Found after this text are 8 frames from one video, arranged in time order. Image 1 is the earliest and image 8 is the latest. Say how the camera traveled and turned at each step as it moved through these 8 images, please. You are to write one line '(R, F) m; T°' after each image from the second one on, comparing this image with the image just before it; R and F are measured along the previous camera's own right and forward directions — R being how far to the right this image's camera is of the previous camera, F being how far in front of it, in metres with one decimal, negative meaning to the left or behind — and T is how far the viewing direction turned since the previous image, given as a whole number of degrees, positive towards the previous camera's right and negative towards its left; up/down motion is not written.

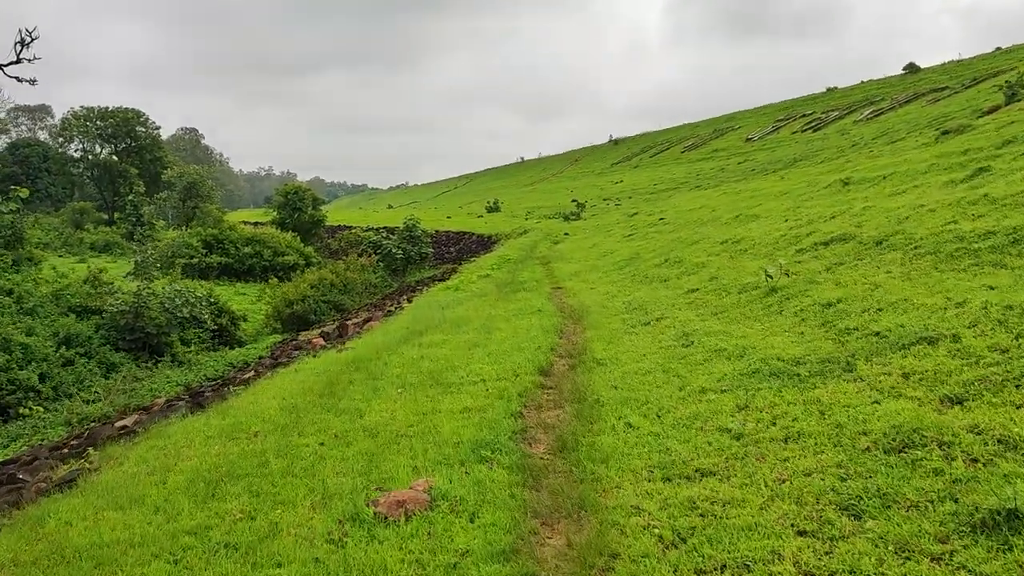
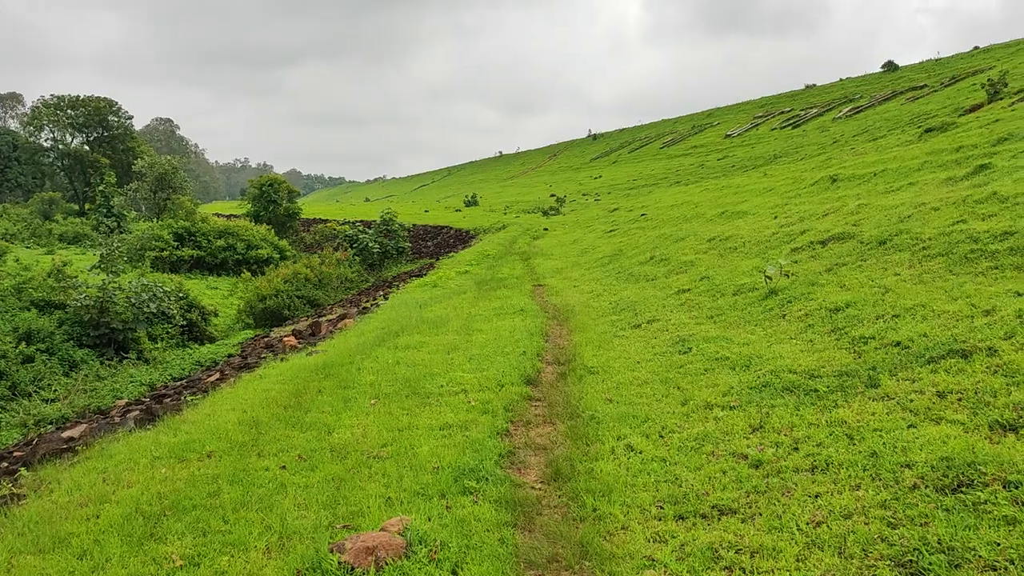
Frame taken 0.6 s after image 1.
(-0.1, +1.1) m; +1°
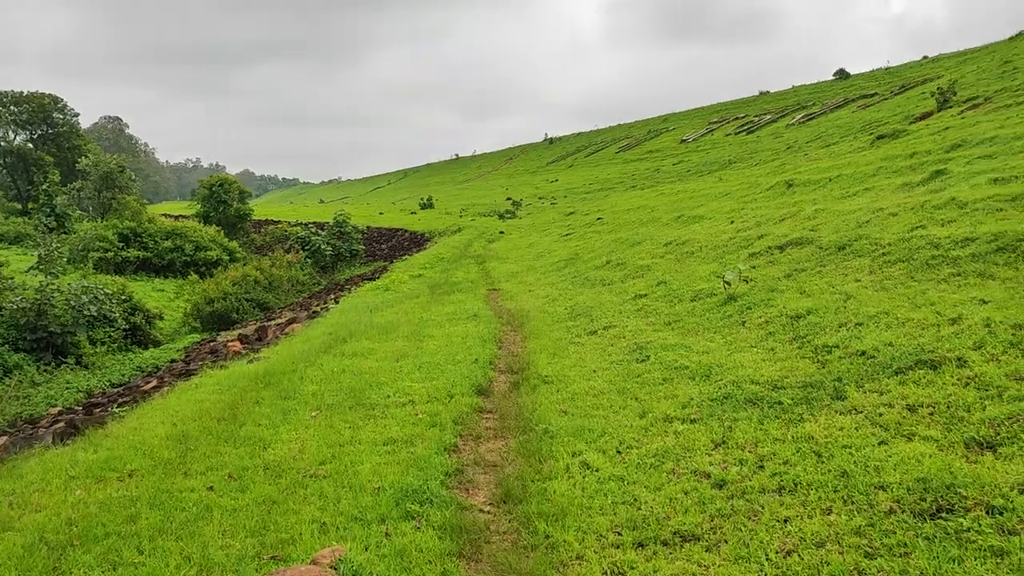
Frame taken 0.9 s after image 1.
(+0.1, +0.6) m; +3°
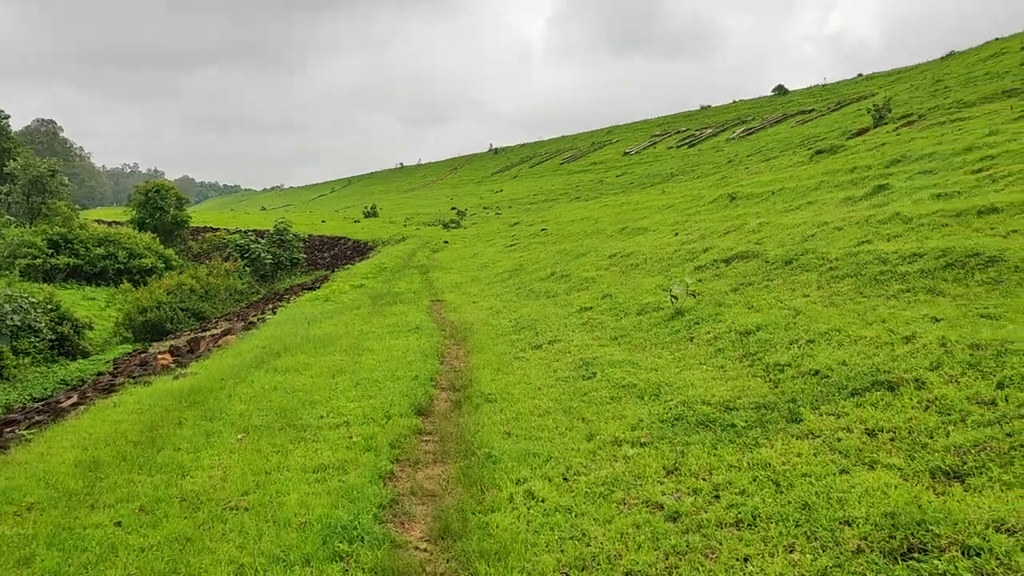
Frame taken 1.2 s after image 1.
(0.0, +0.6) m; +4°
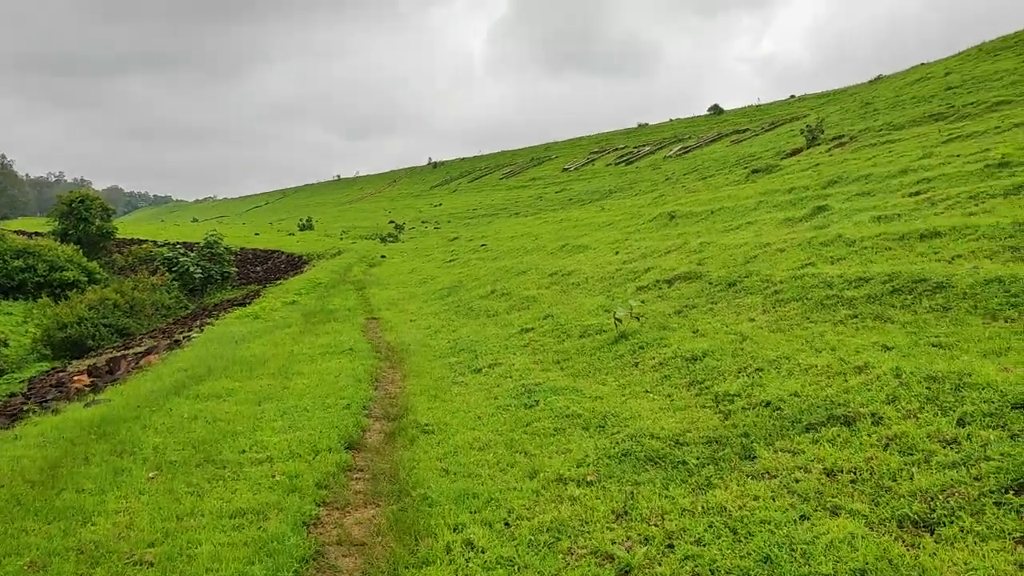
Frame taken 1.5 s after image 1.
(0.0, +0.6) m; +4°
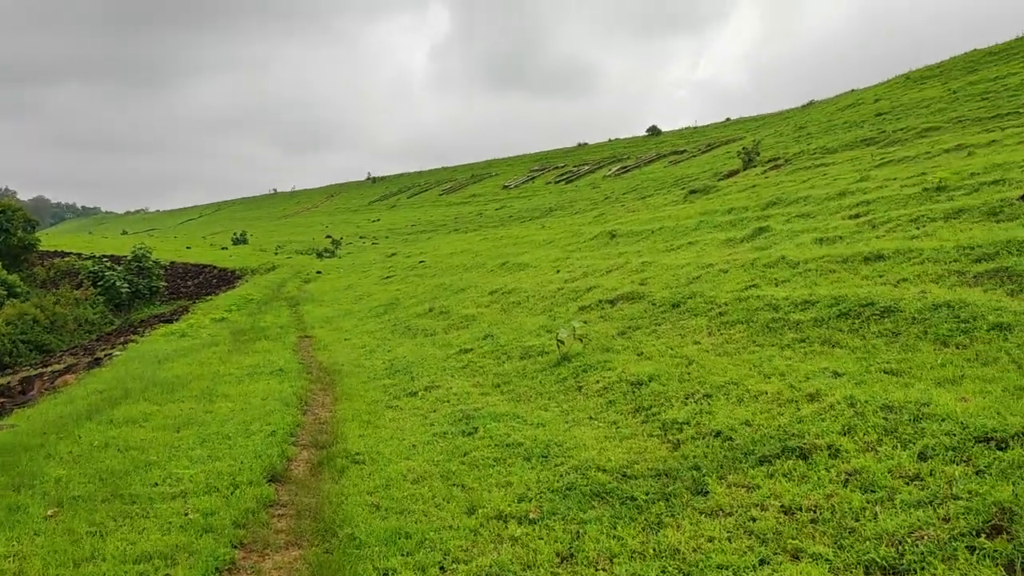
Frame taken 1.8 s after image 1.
(0.0, +0.6) m; +4°
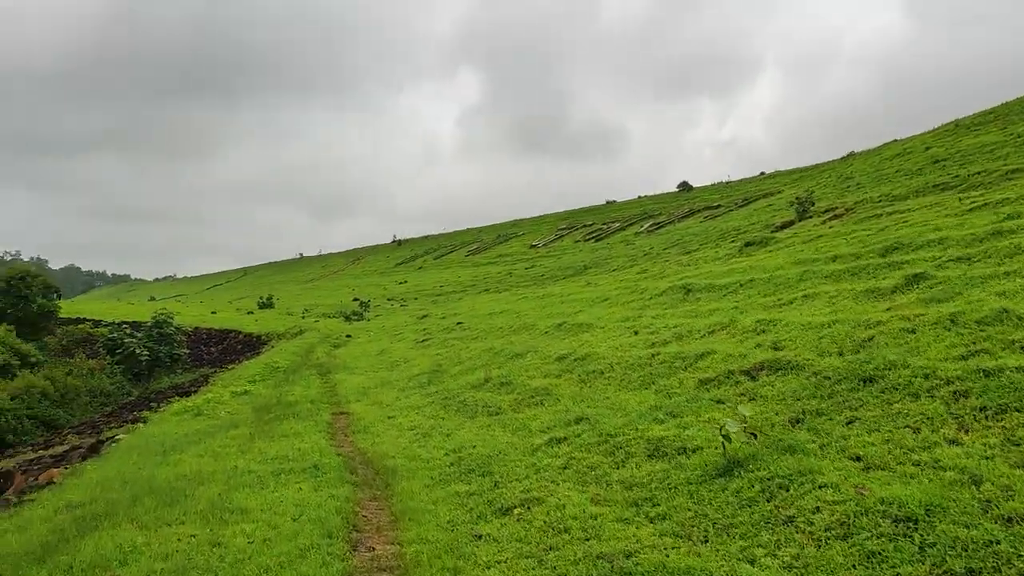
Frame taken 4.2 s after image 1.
(-1.3, +4.5) m; -1°
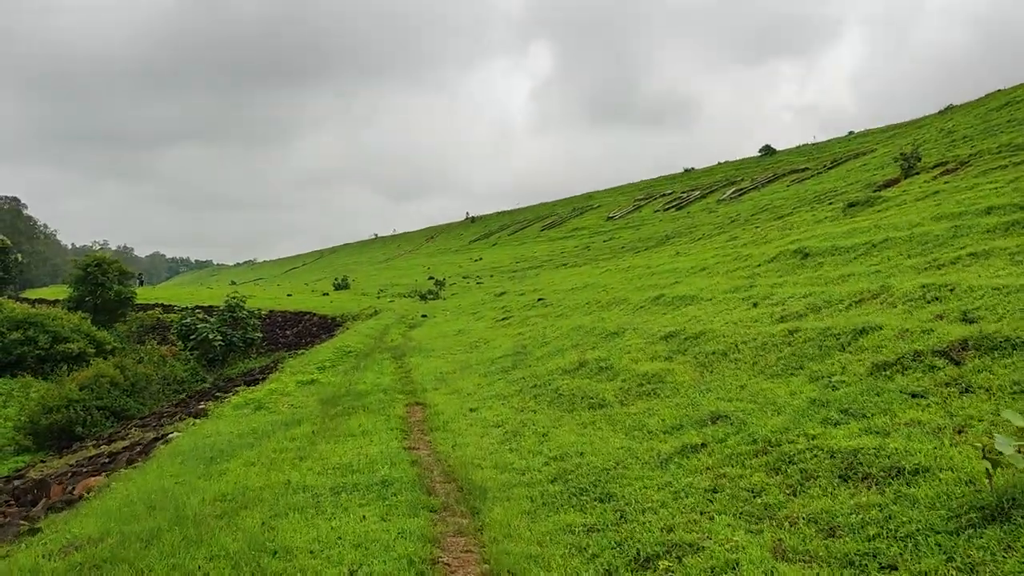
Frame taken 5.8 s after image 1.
(-0.5, +3.3) m; -5°
